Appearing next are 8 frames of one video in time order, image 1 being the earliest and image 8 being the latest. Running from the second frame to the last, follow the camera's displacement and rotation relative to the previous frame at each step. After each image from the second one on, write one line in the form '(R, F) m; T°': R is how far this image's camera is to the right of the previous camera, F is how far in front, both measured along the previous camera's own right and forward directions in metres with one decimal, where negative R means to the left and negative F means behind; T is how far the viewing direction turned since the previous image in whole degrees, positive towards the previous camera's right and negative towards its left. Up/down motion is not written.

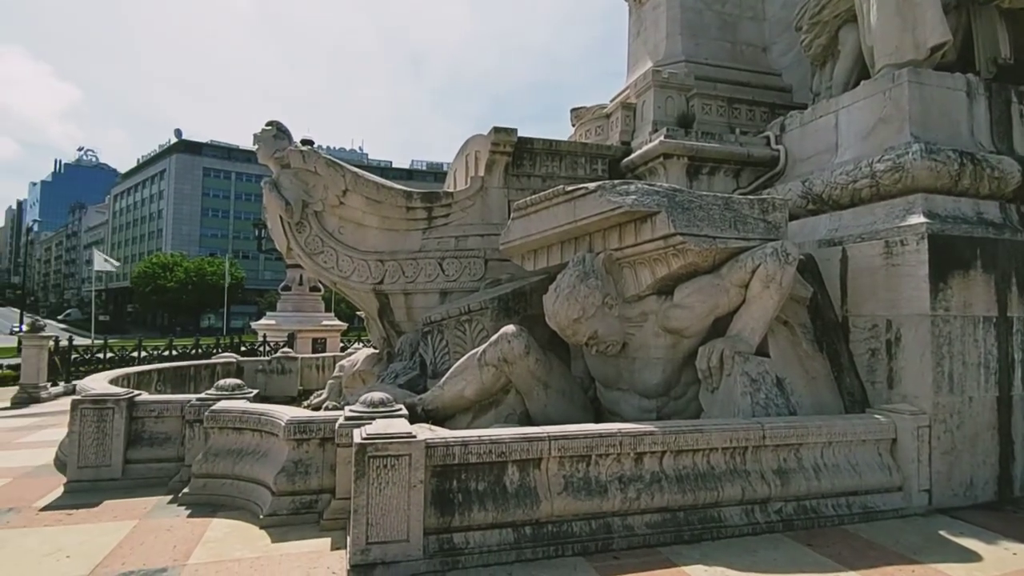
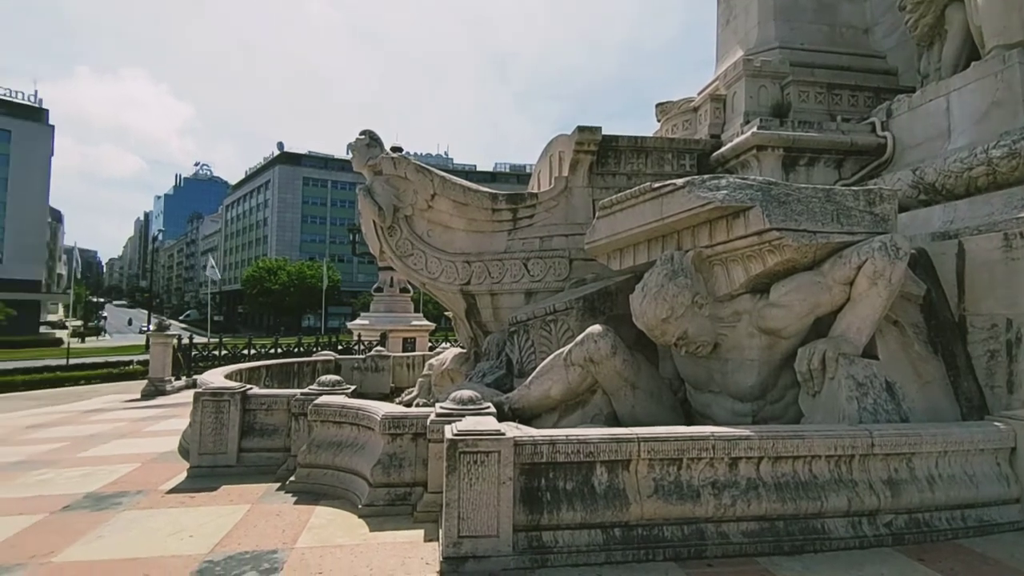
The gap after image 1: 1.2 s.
(0.0, 0.0) m; -8°
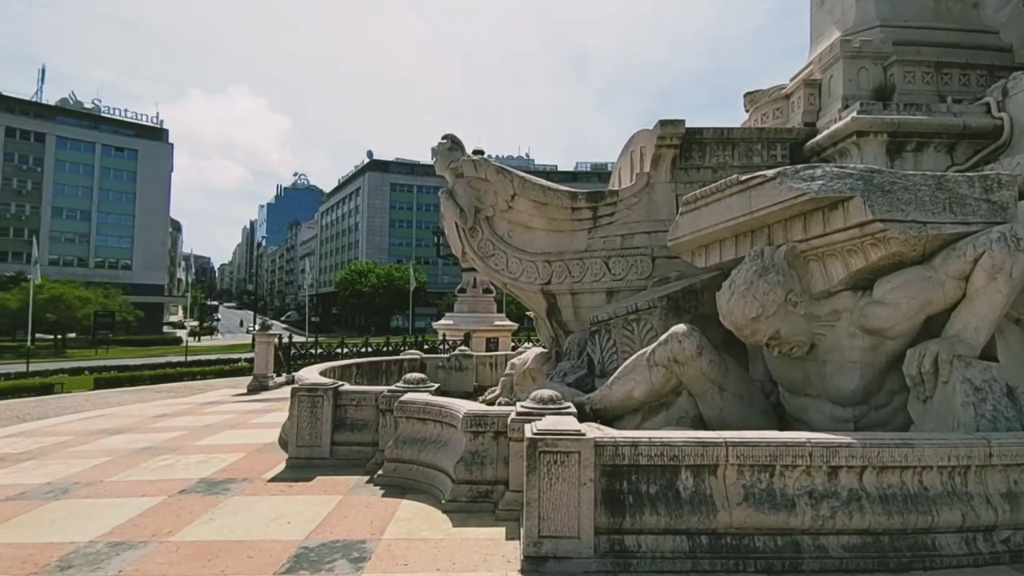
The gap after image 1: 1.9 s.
(0.0, 0.0) m; -8°
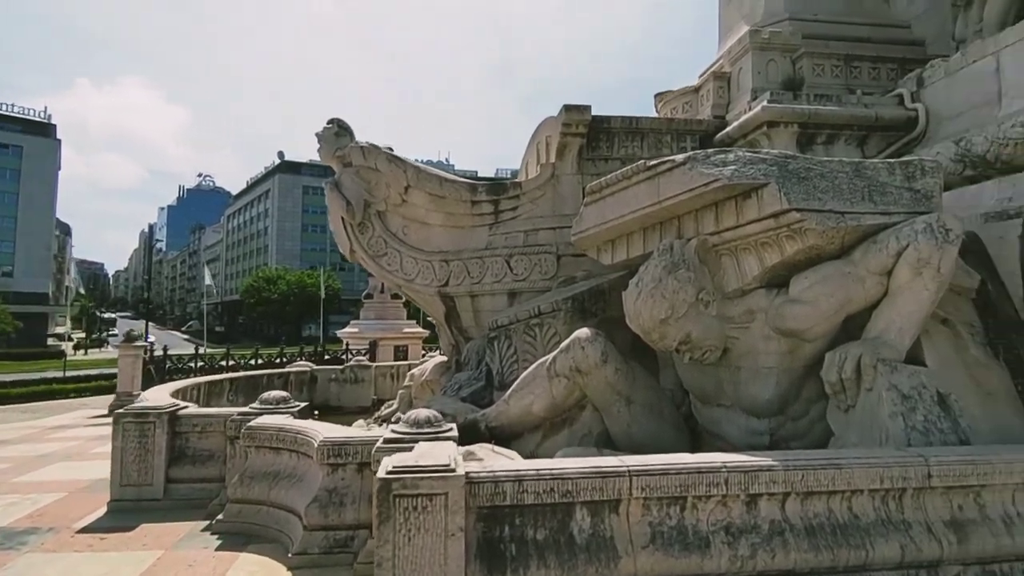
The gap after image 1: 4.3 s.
(+0.3, +0.7) m; +8°
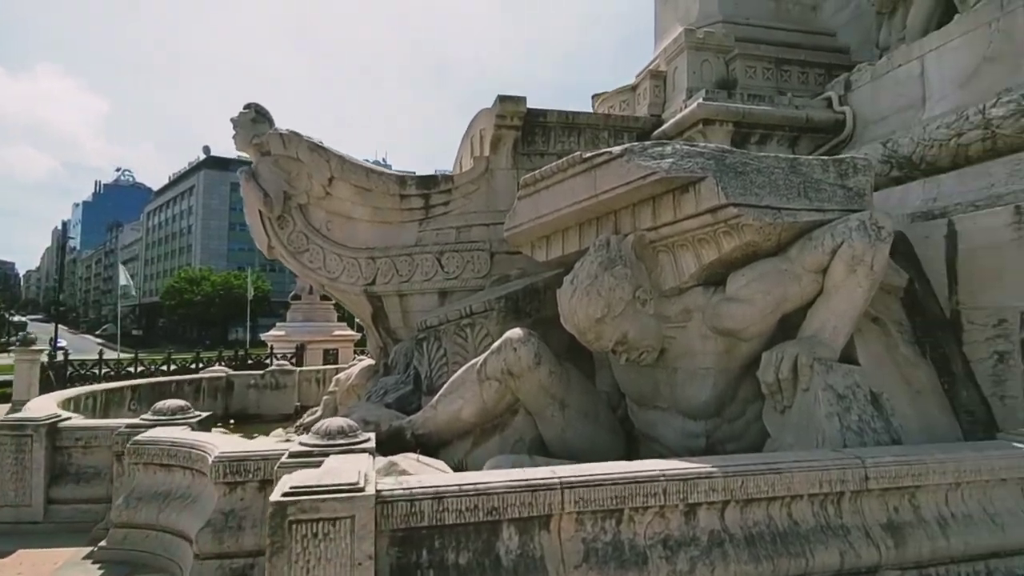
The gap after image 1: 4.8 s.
(+0.1, +0.3) m; +6°
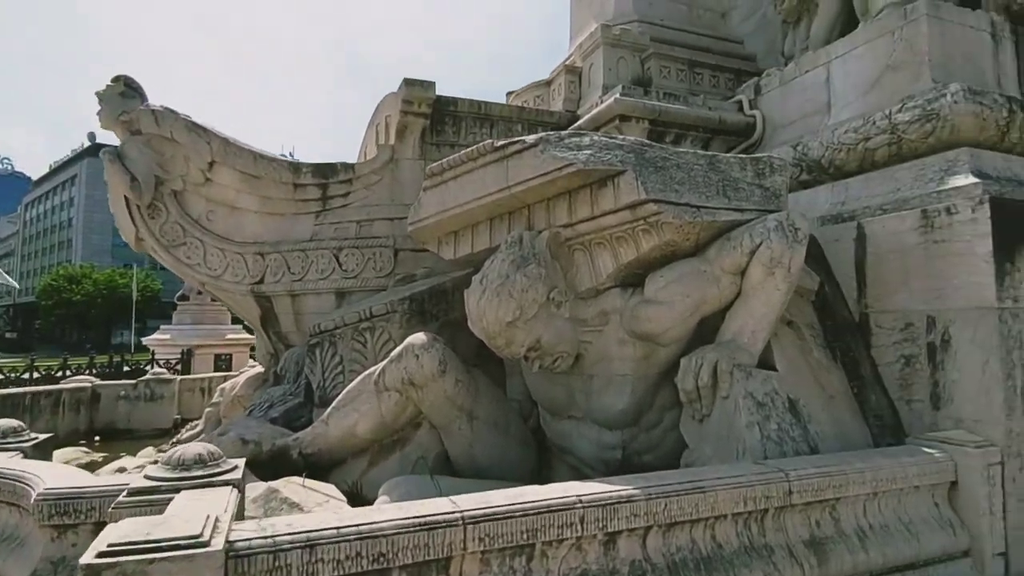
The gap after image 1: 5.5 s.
(+0.1, +0.4) m; +8°
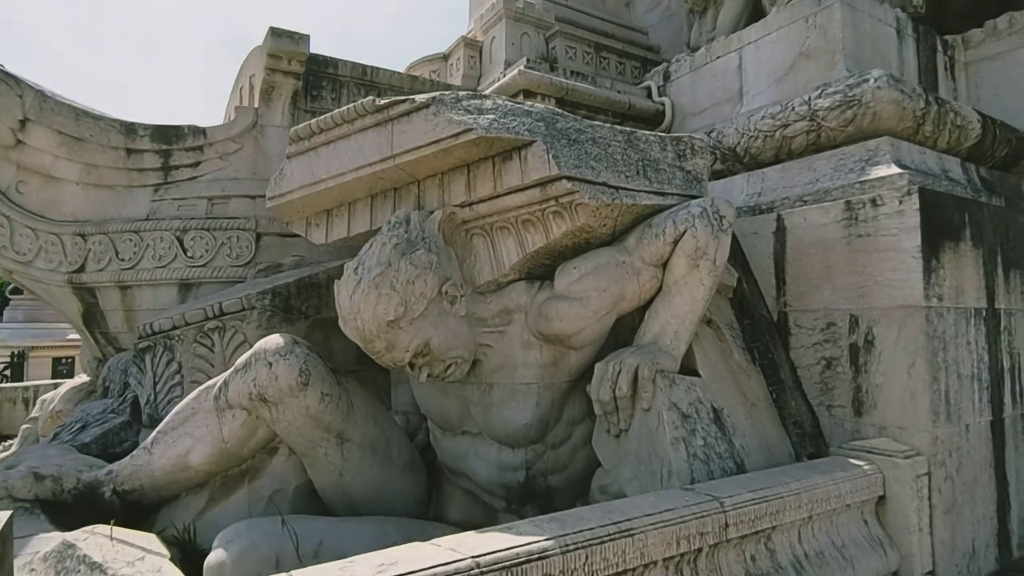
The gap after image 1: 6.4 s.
(+0.1, +0.6) m; +10°
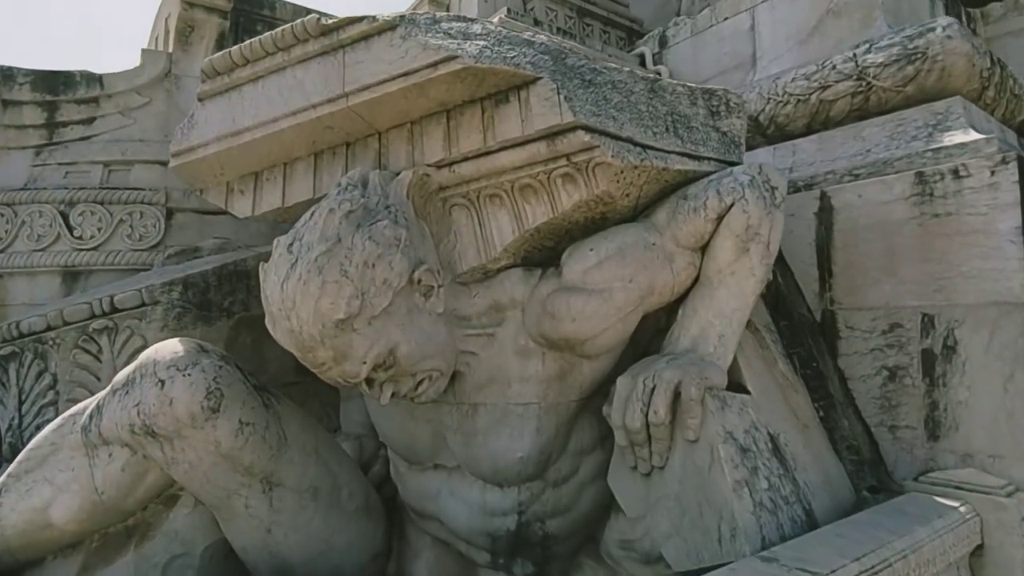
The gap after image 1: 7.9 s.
(-0.1, +0.7) m; +5°
